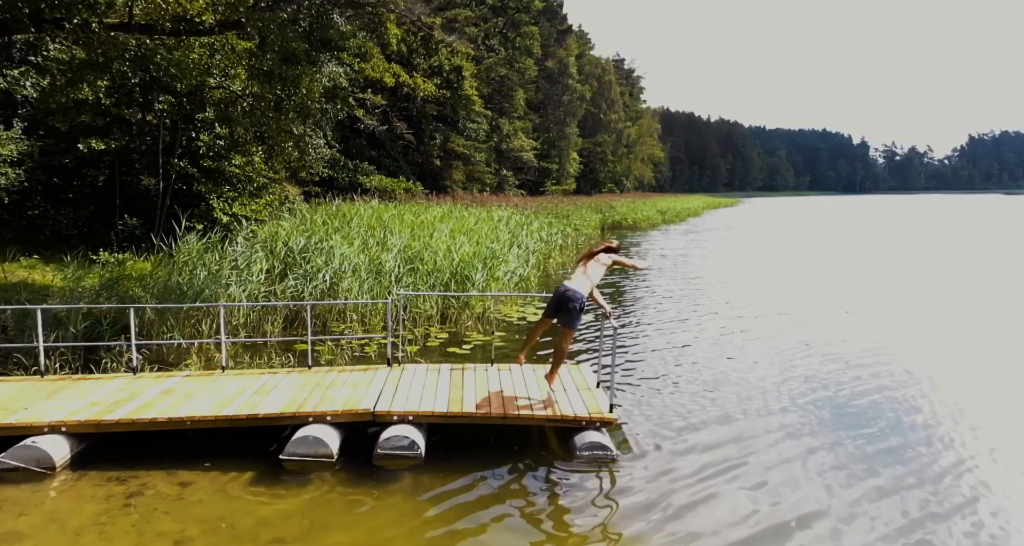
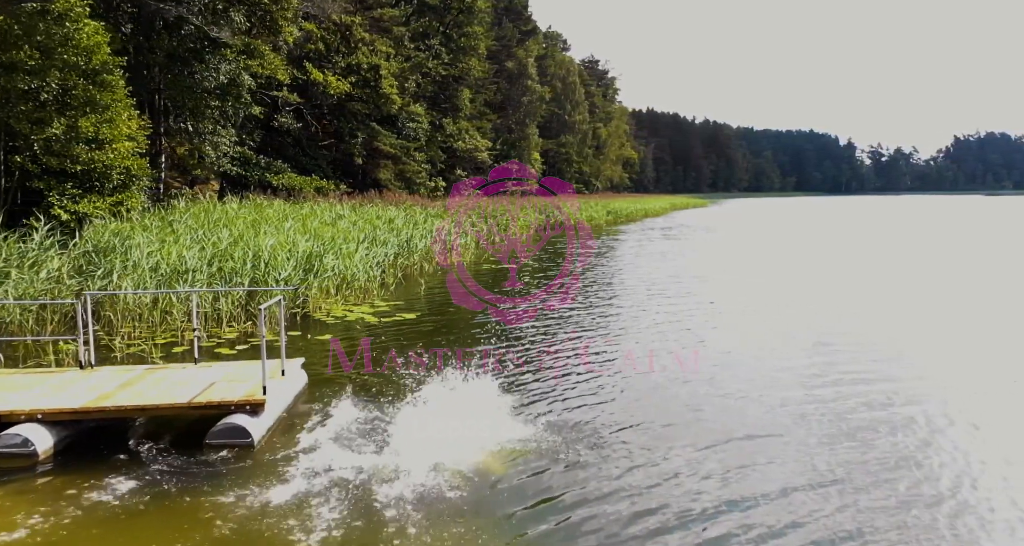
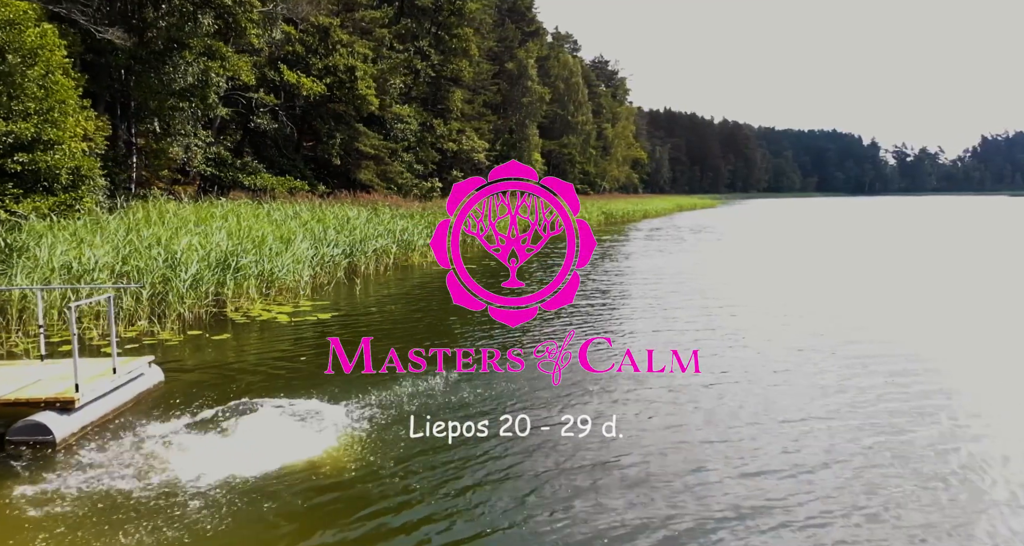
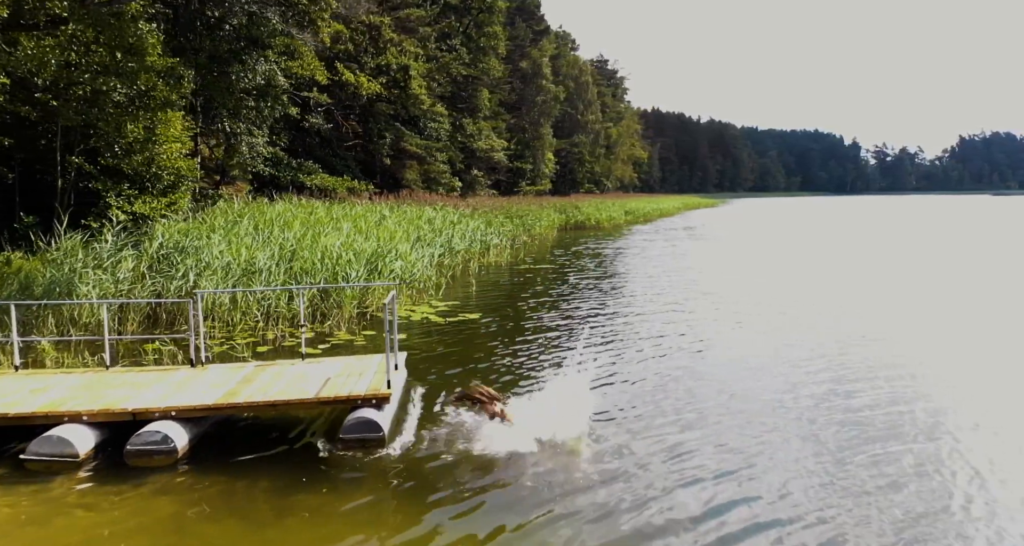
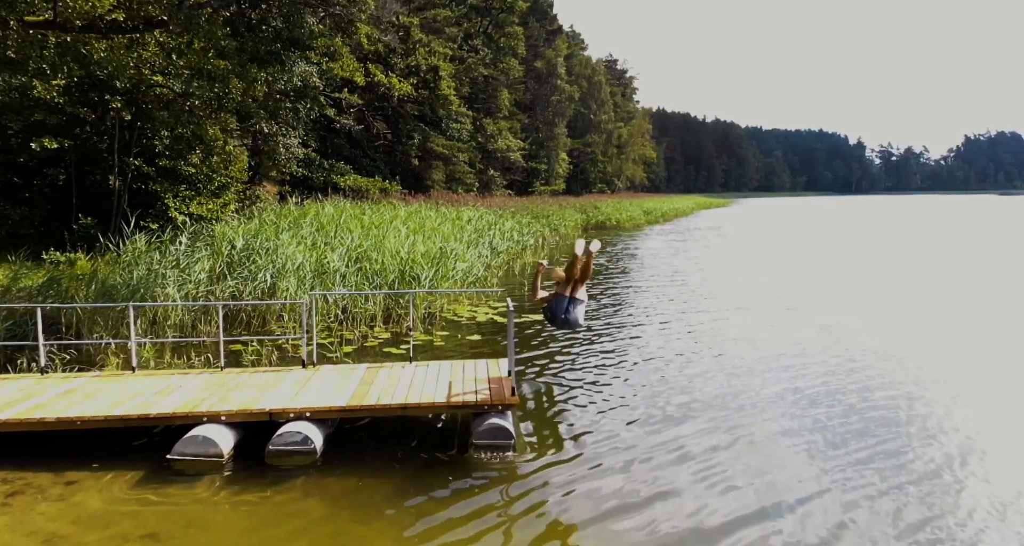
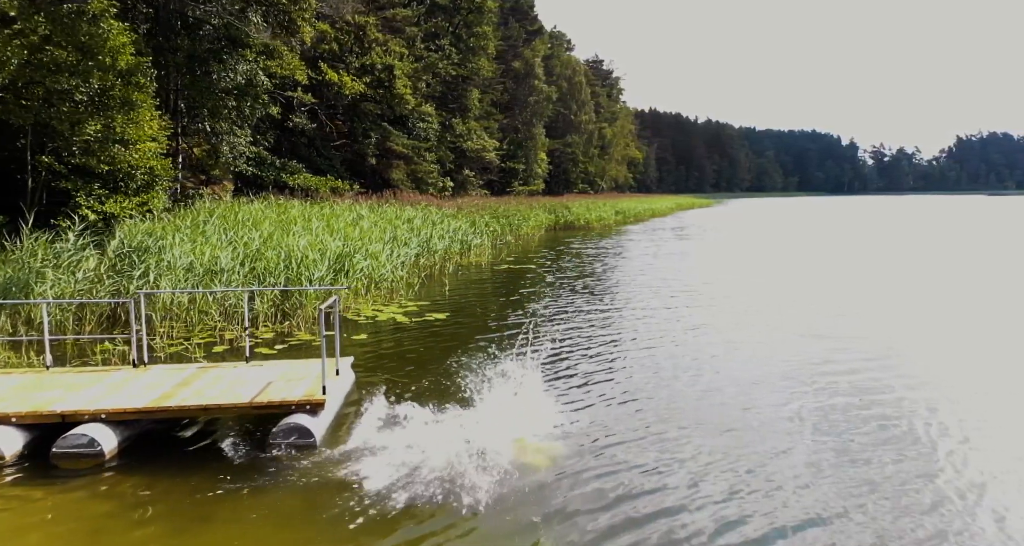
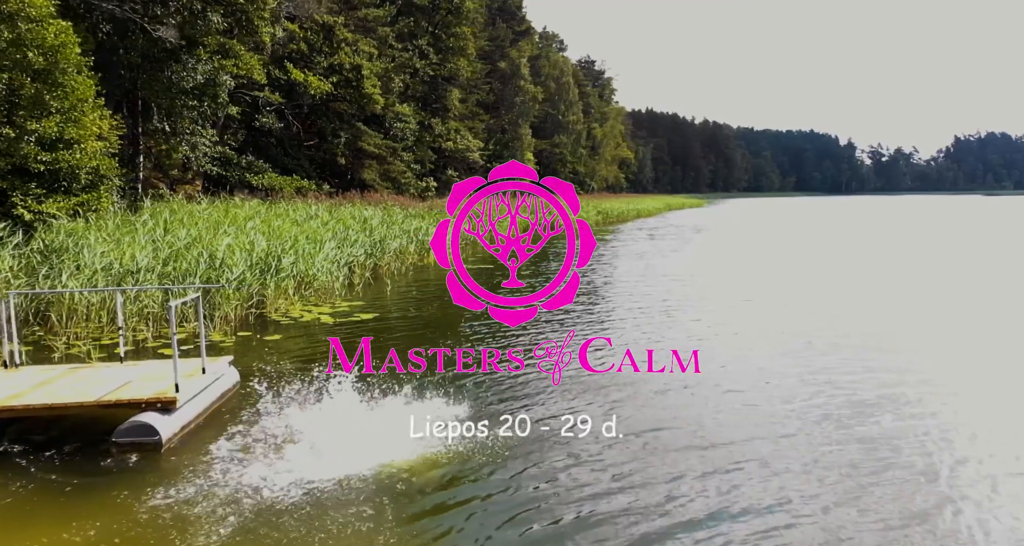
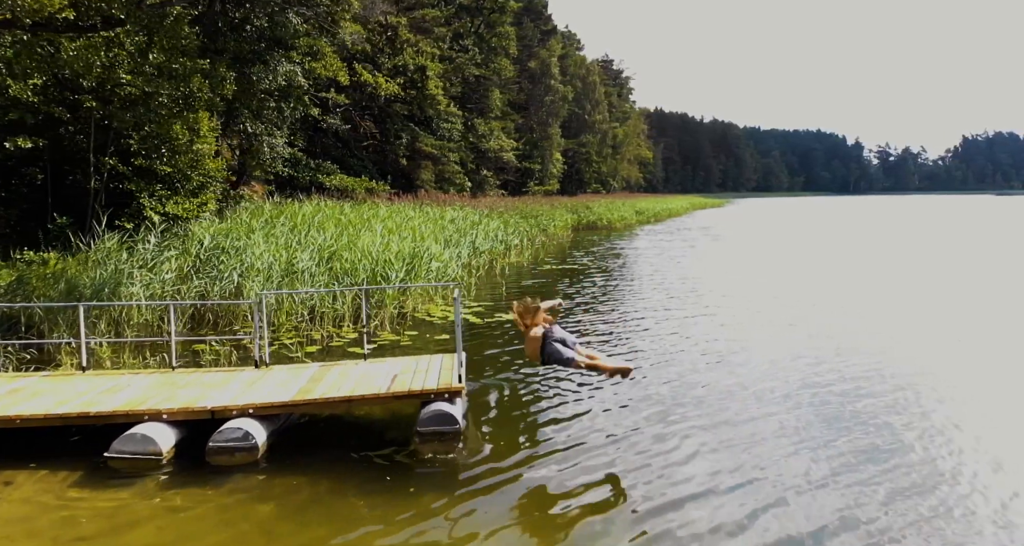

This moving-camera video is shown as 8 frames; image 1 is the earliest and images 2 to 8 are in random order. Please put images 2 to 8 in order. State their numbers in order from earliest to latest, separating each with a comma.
5, 8, 4, 6, 2, 7, 3
